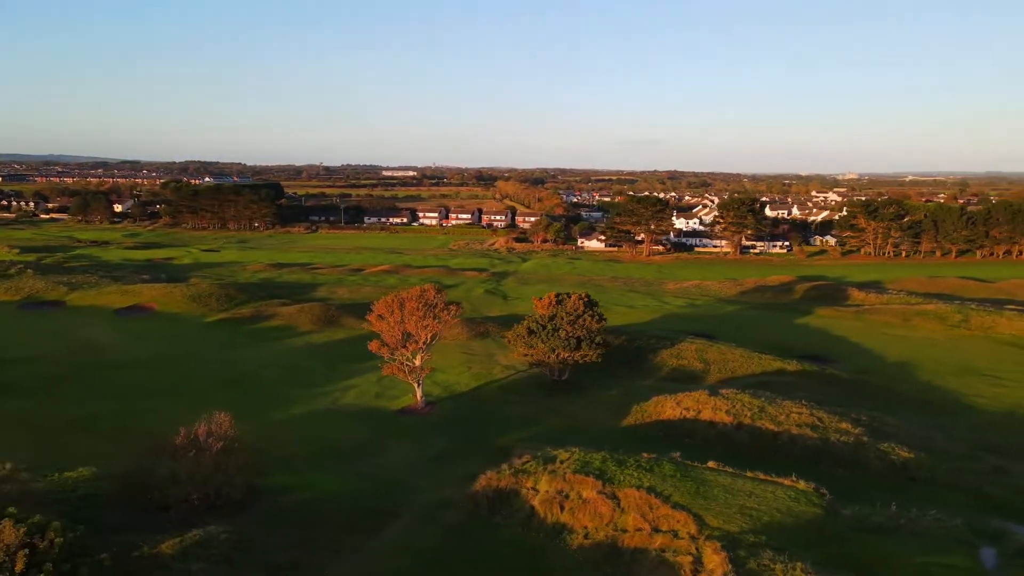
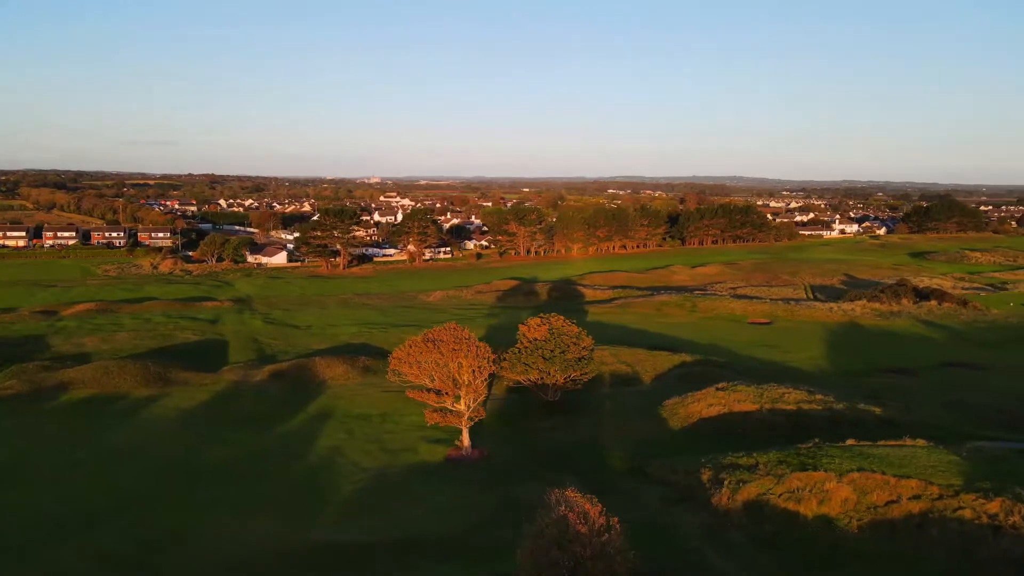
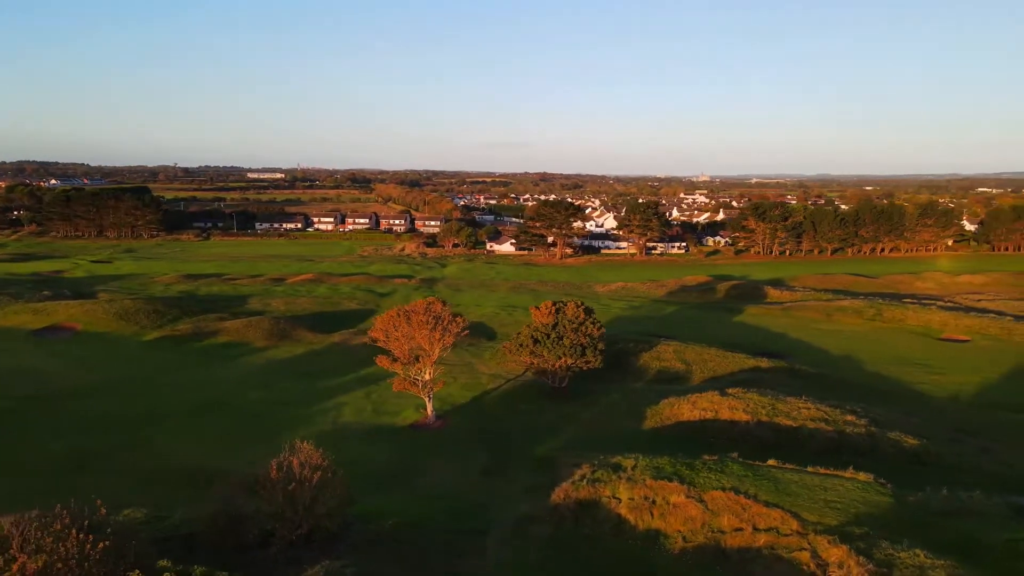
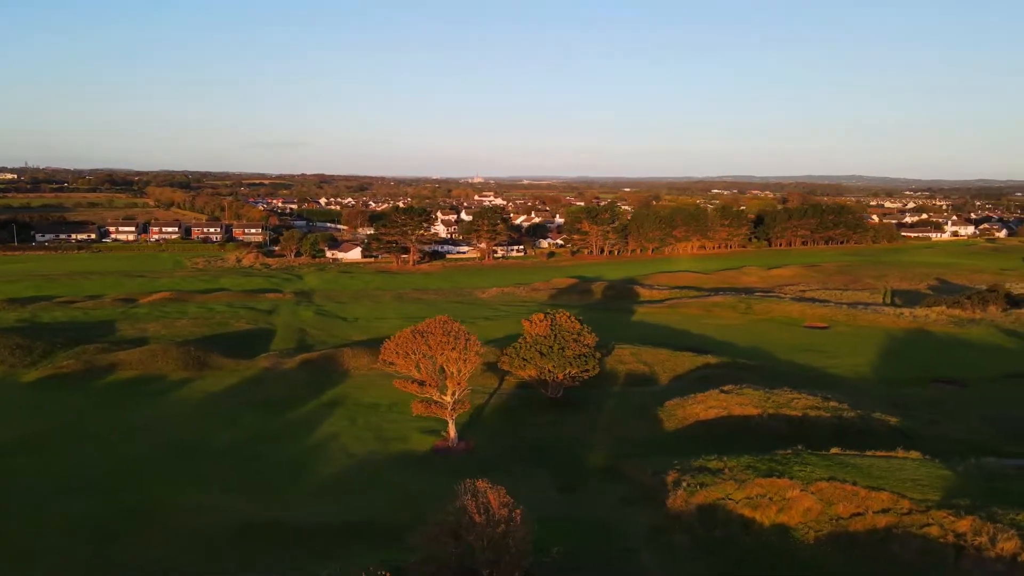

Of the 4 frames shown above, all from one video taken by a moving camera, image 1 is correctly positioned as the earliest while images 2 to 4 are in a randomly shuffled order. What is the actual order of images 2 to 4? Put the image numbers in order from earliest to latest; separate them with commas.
3, 4, 2
